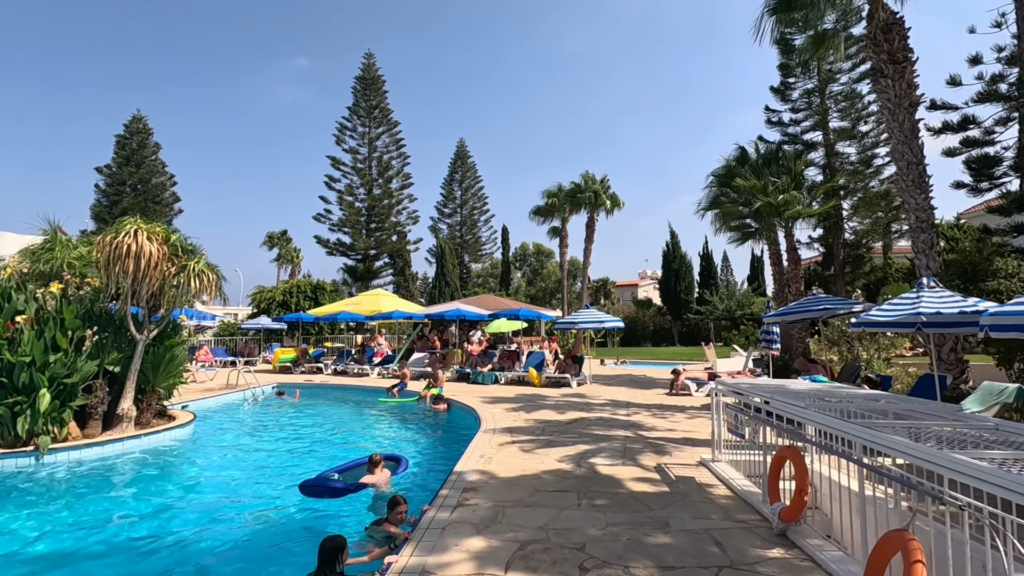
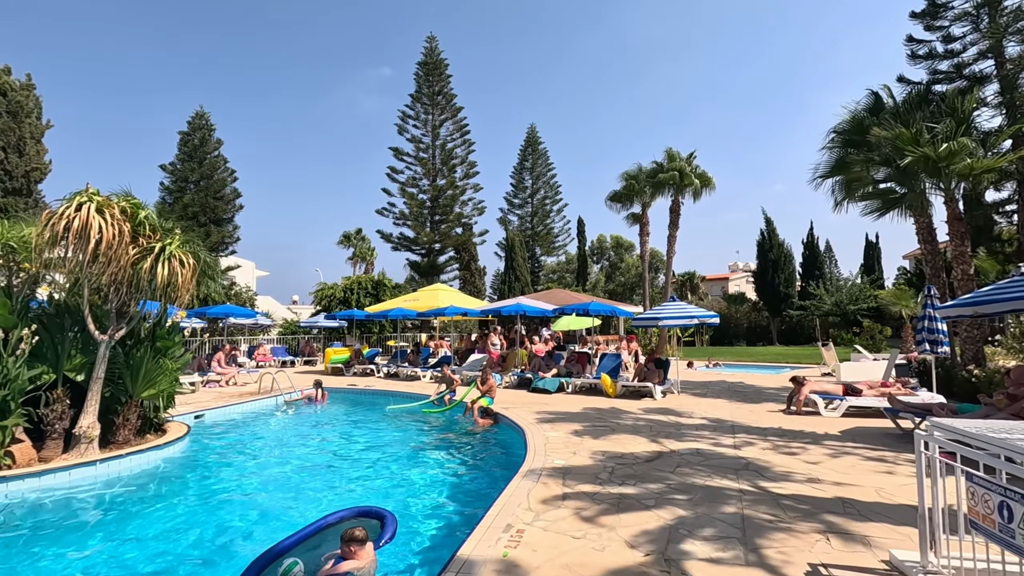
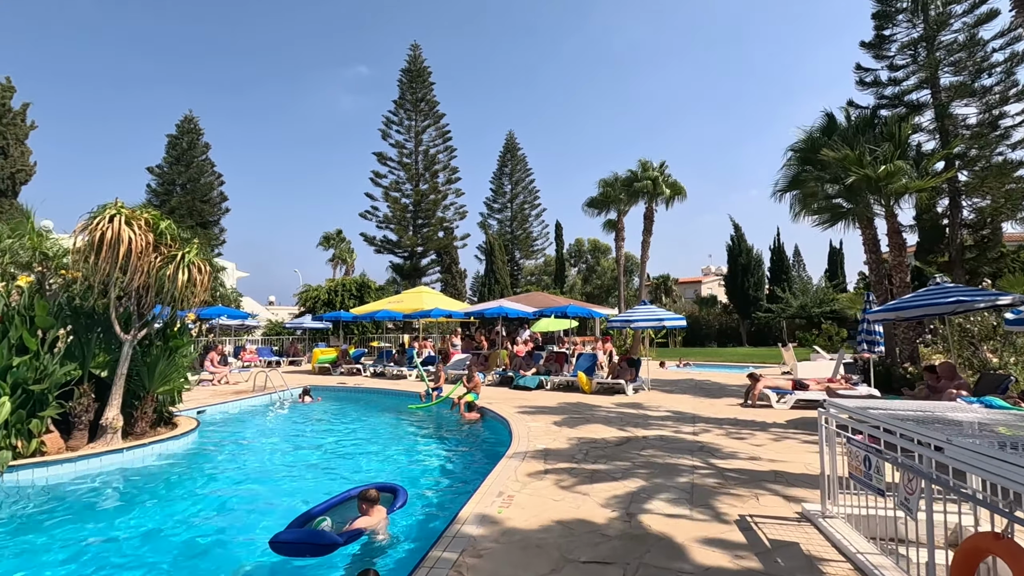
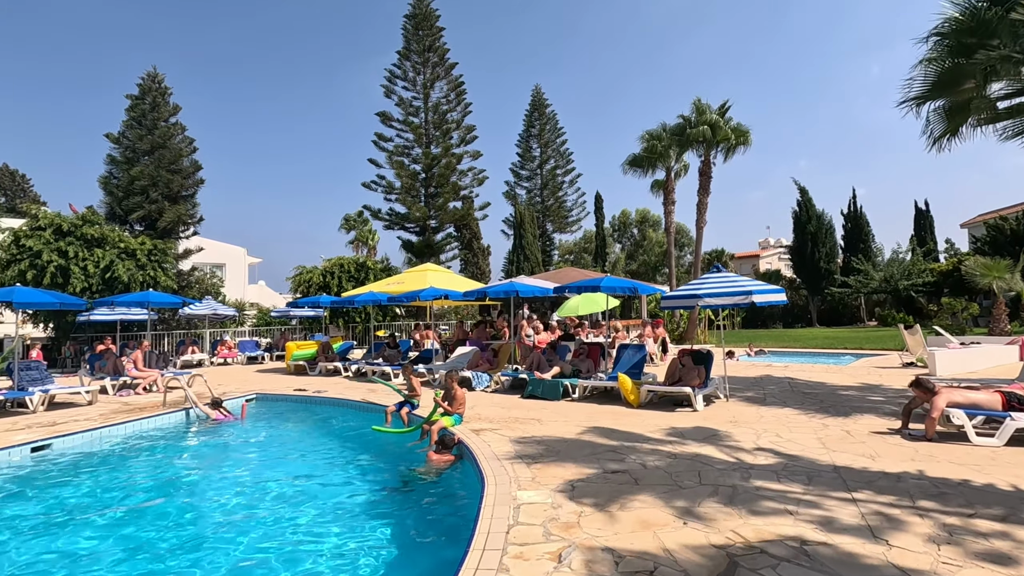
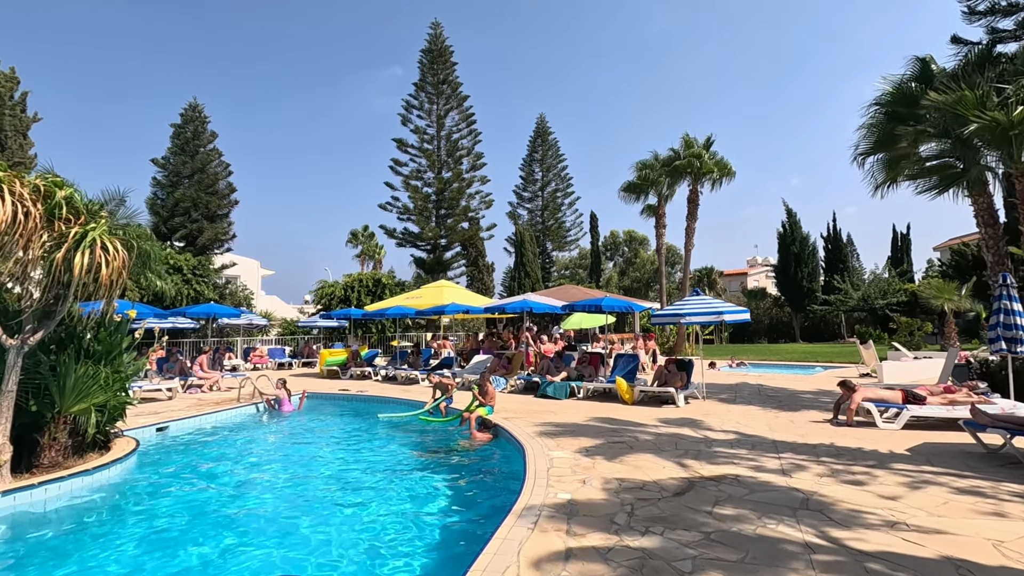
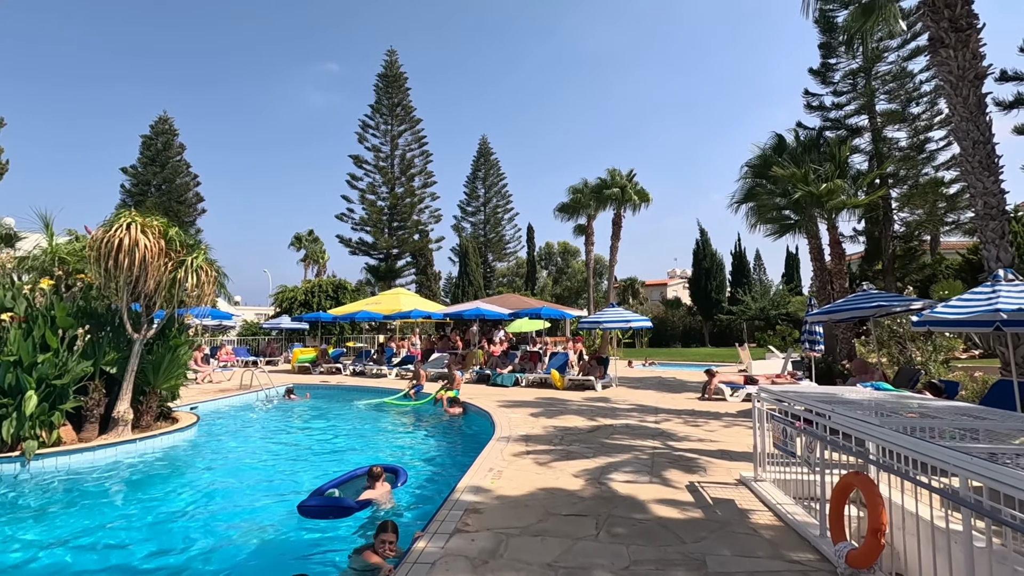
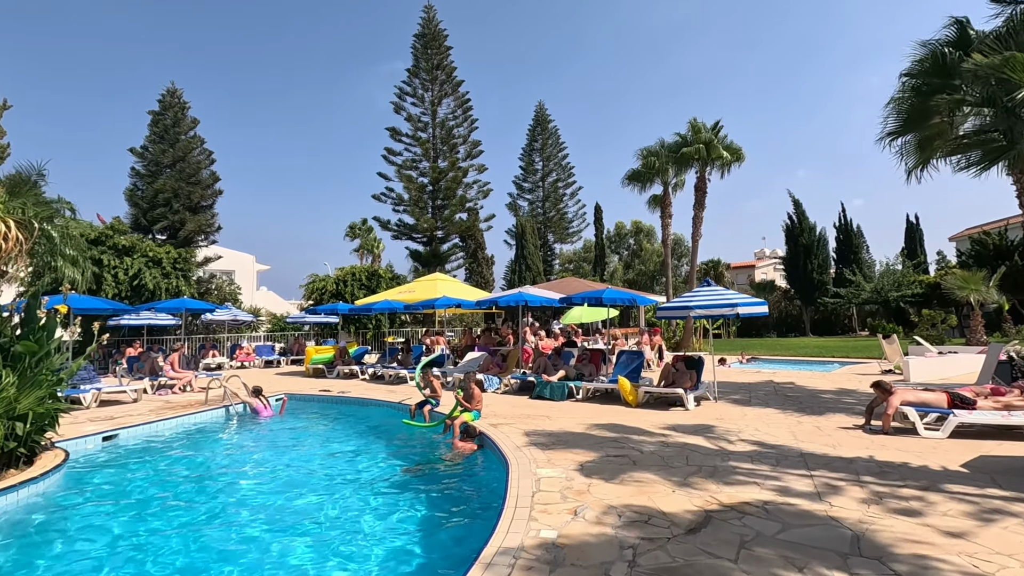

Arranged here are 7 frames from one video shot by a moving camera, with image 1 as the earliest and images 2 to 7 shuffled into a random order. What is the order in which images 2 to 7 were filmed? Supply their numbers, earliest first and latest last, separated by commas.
6, 3, 2, 5, 7, 4
